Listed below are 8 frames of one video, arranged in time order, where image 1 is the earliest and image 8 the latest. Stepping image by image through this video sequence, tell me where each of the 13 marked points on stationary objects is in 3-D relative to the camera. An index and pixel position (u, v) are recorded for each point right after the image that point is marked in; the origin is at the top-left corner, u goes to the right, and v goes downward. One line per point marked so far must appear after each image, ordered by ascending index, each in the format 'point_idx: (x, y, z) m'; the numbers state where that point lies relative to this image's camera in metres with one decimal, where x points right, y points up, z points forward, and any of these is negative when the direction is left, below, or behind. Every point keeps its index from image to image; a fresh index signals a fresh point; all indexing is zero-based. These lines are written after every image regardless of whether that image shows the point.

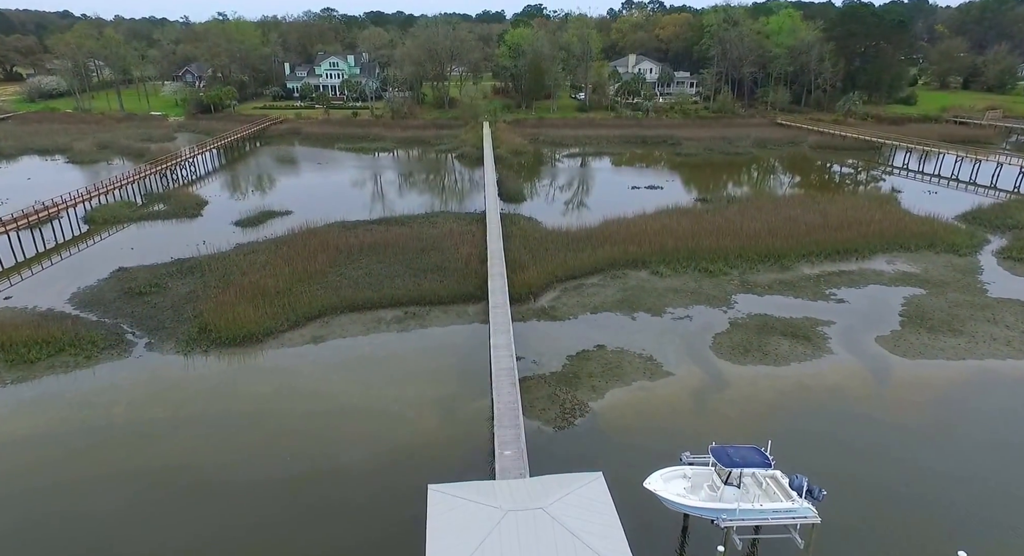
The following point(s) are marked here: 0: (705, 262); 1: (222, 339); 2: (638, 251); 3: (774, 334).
0: (+6.1, +0.5, +18.8) m
1: (-6.8, -1.4, +14.1) m
2: (+4.0, +0.8, +19.1) m
3: (+6.4, -1.4, +14.7) m
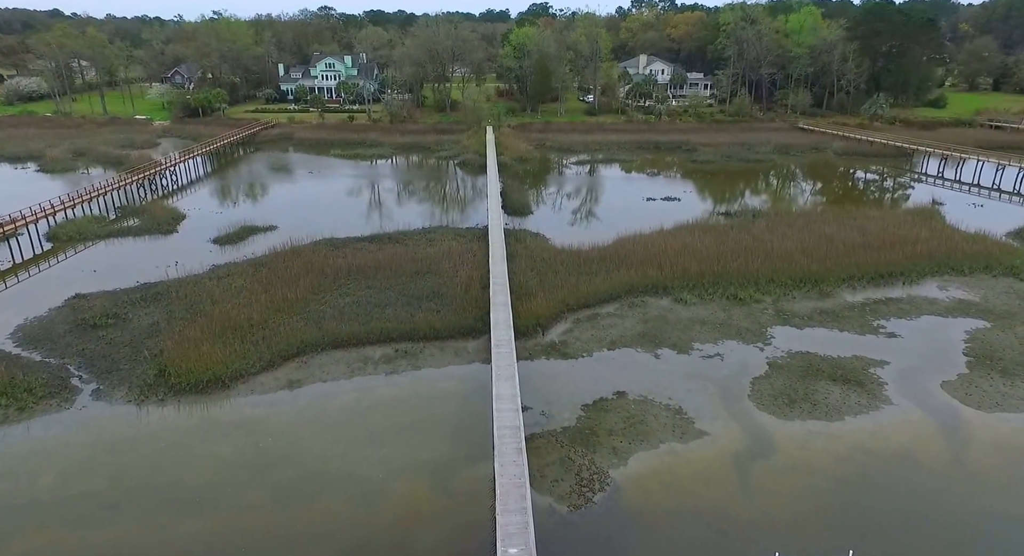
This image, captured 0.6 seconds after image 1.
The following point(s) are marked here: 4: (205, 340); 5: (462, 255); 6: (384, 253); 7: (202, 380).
0: (+6.2, -0.2, +16.7) m
1: (-6.7, -2.2, +12.2) m
2: (+4.2, 0.0, +17.1) m
3: (+6.5, -2.1, +12.6) m
4: (-6.8, -1.4, +13.3) m
5: (-1.6, +0.6, +19.0) m
6: (-4.1, +0.7, +19.2) m
7: (-6.3, -2.1, +12.2) m
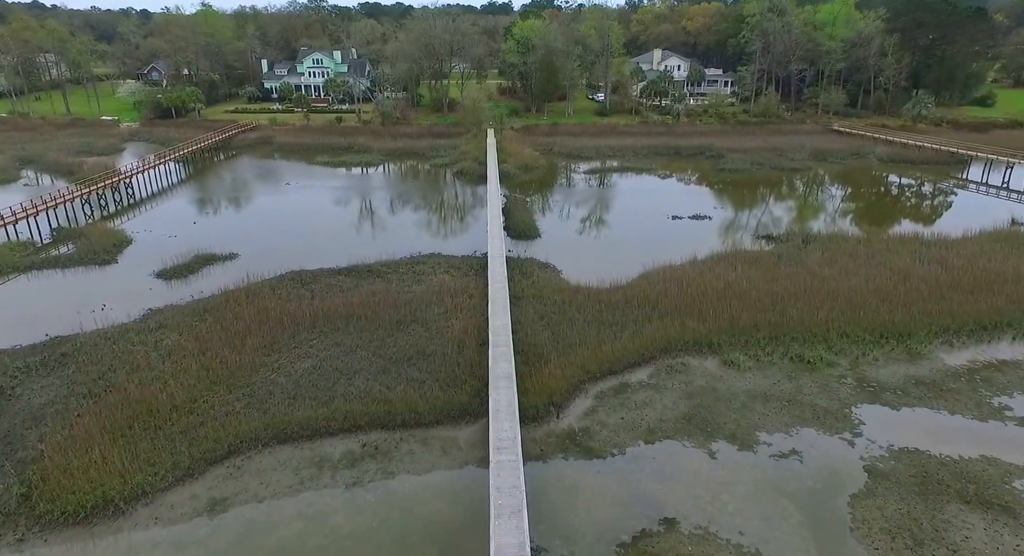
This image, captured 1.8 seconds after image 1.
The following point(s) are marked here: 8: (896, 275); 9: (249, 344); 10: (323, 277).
0: (+6.3, -1.4, +13.2) m
1: (-6.6, -3.4, +8.7) m
2: (+4.3, -1.2, +13.6) m
3: (+6.6, -3.3, +9.1) m
4: (-6.8, -2.6, +9.9) m
5: (-1.5, -0.6, +15.5) m
6: (-4.0, -0.5, +15.7) m
7: (-6.3, -3.3, +8.8) m
8: (+10.1, +0.1, +15.7) m
9: (-5.7, -1.4, +13.1) m
10: (-5.5, -0.1, +17.4) m
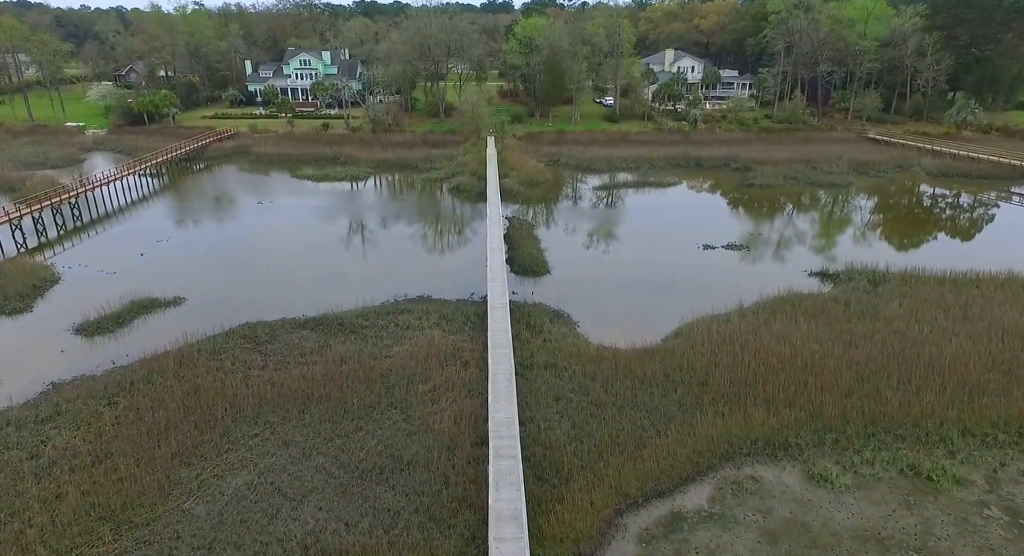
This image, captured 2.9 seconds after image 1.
0: (+6.5, -2.7, +9.7) m
1: (-6.5, -4.7, +5.2) m
2: (+4.4, -2.4, +10.1) m
3: (+6.8, -4.6, +5.6) m
4: (-6.6, -3.9, +6.4) m
5: (-1.4, -1.9, +12.1) m
6: (-3.8, -1.8, +12.3) m
7: (-6.1, -4.6, +5.3) m
8: (+10.2, -1.2, +12.2) m
9: (-5.6, -2.7, +9.6) m
10: (-5.3, -1.3, +13.9) m
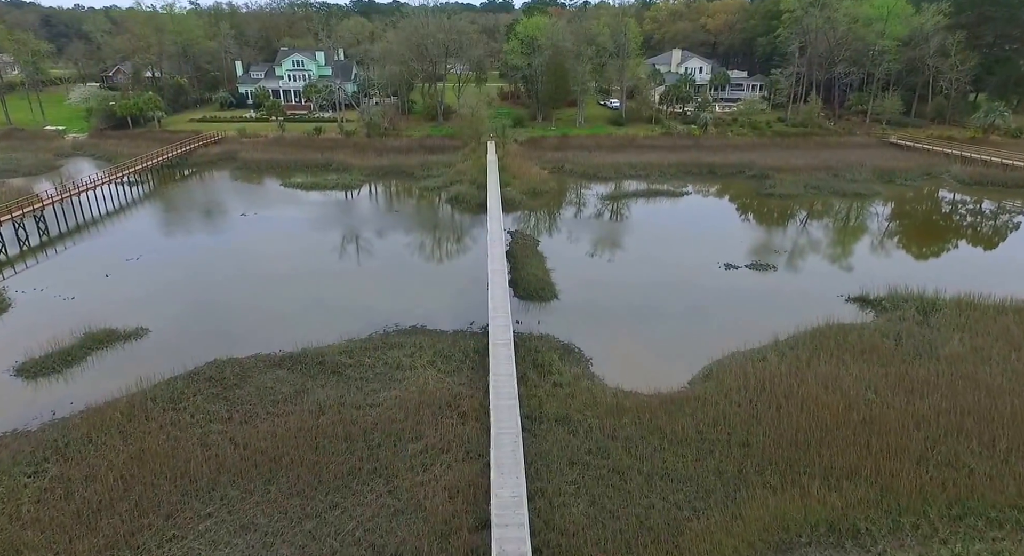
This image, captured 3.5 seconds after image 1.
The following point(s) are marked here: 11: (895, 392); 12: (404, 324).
0: (+6.6, -3.4, +7.9) m
1: (-6.4, -5.4, +3.4) m
2: (+4.5, -3.1, +8.3) m
3: (+6.9, -5.3, +3.9) m
4: (-6.5, -4.6, +4.6) m
5: (-1.3, -2.6, +10.3) m
6: (-3.7, -2.5, +10.5) m
7: (-6.0, -5.3, +3.5) m
8: (+10.3, -1.9, +10.4) m
9: (-5.5, -3.4, +7.8) m
10: (-5.2, -2.0, +12.1) m
11: (+6.8, -2.0, +10.6) m
12: (-2.8, -1.2, +15.7) m
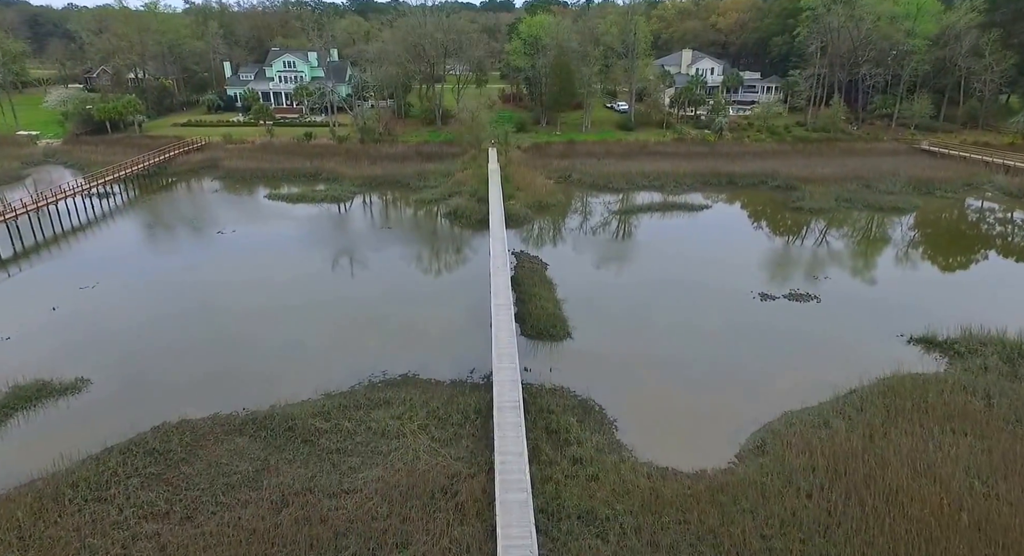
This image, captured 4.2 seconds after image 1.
0: (+6.7, -4.2, +5.7) m
1: (-6.2, -6.2, +1.2) m
2: (+4.7, -3.9, +6.1) m
3: (+7.0, -6.1, +1.6) m
4: (-6.4, -5.4, +2.4) m
5: (-1.1, -3.4, +8.1) m
6: (-3.6, -3.3, +8.3) m
7: (-5.9, -6.1, +1.3) m
8: (+10.5, -2.7, +8.2) m
9: (-5.4, -4.2, +5.6) m
10: (-5.1, -2.9, +9.9) m
11: (+7.0, -2.8, +8.4) m
12: (-2.7, -2.1, +13.5) m
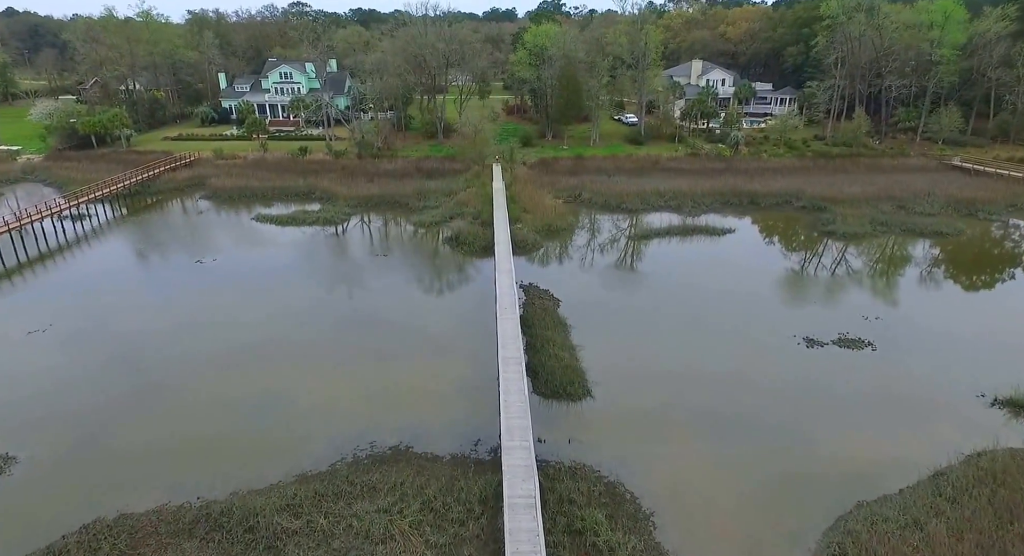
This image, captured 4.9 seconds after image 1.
0: (+6.9, -5.0, +3.7) m
1: (-6.1, -7.0, -0.8) m
2: (+4.9, -4.8, +4.1) m
3: (+7.2, -6.9, -0.5) m
4: (-6.2, -6.2, +0.4) m
5: (-0.9, -4.3, +6.0) m
6: (-3.4, -4.2, +6.2) m
7: (-5.7, -6.9, -0.7) m
8: (+10.7, -3.6, +6.2) m
9: (-5.2, -5.1, +3.6) m
10: (-4.9, -3.8, +7.9) m
11: (+7.1, -3.7, +6.4) m
12: (-2.5, -3.0, +11.5) m
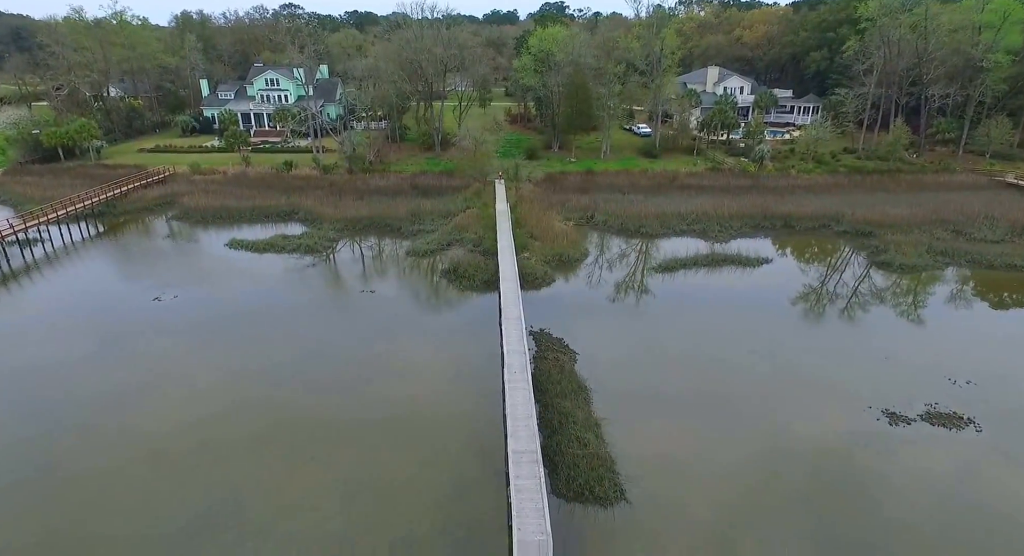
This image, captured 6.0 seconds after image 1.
0: (+7.1, -6.2, +0.8) m
1: (-5.9, -8.1, -3.7) m
2: (+5.1, -5.9, +1.2) m
3: (+7.4, -8.0, -3.4) m
4: (-6.0, -7.3, -2.5) m
5: (-0.7, -5.4, +3.2) m
6: (-3.2, -5.3, +3.4) m
7: (-5.5, -8.0, -3.6) m
8: (+10.9, -4.7, +3.3) m
9: (-5.0, -6.2, +0.7) m
10: (-4.7, -4.9, +5.0) m
11: (+7.4, -4.8, +3.5) m
12: (-2.3, -4.2, +8.7) m
